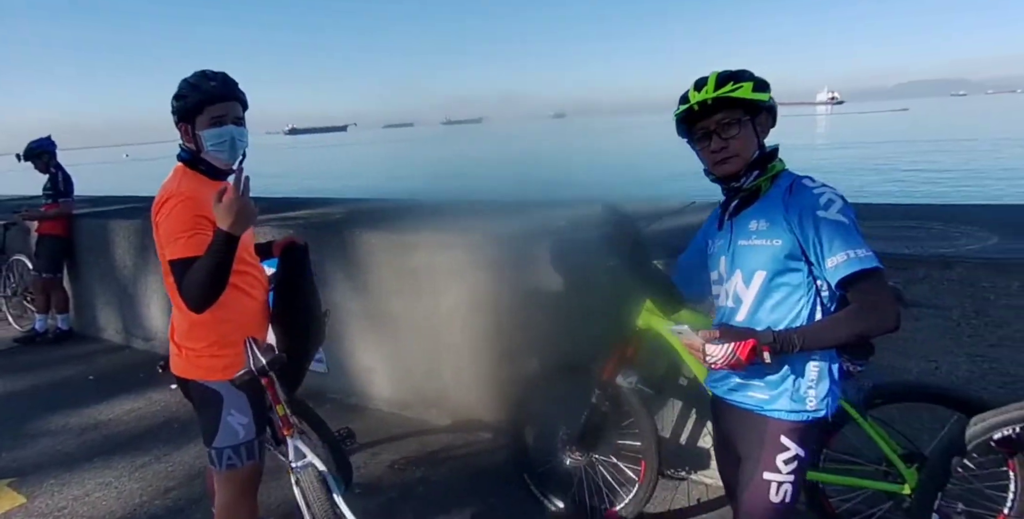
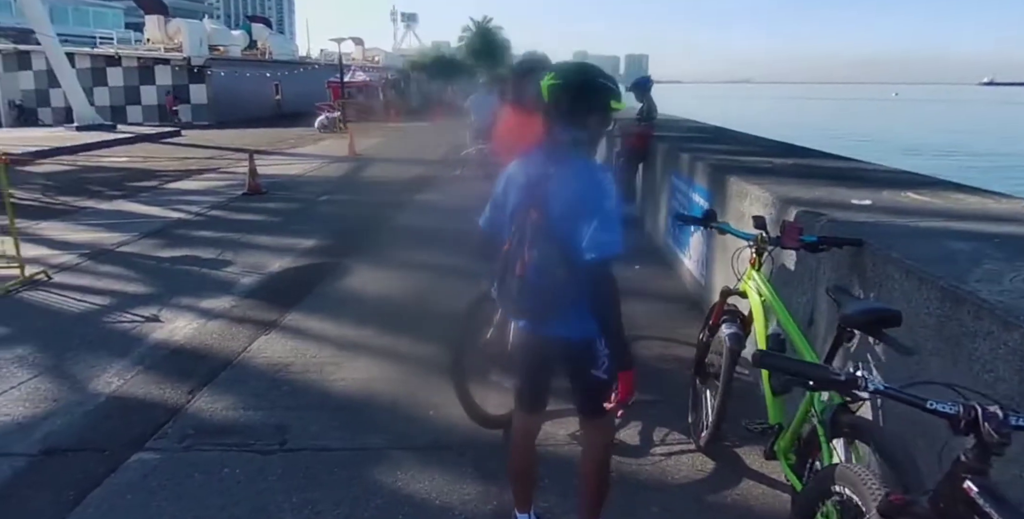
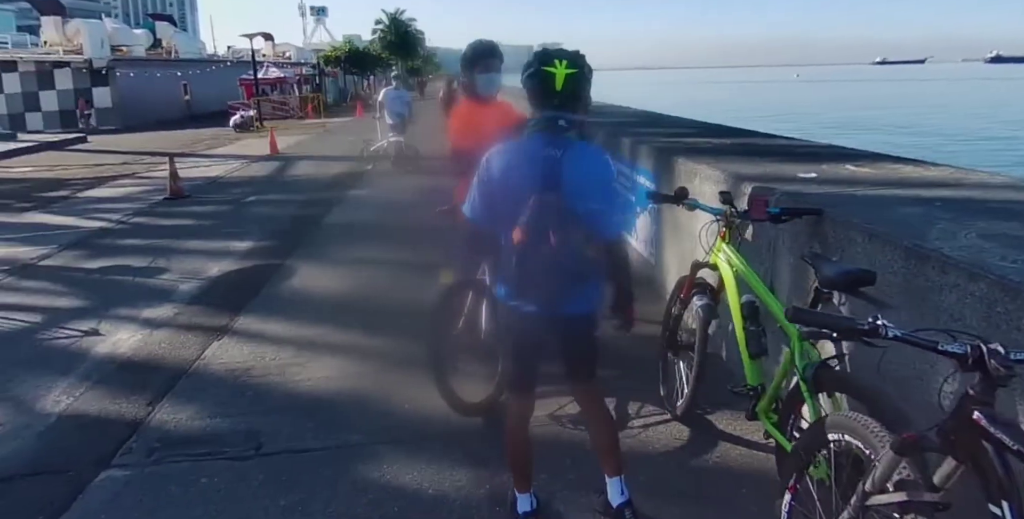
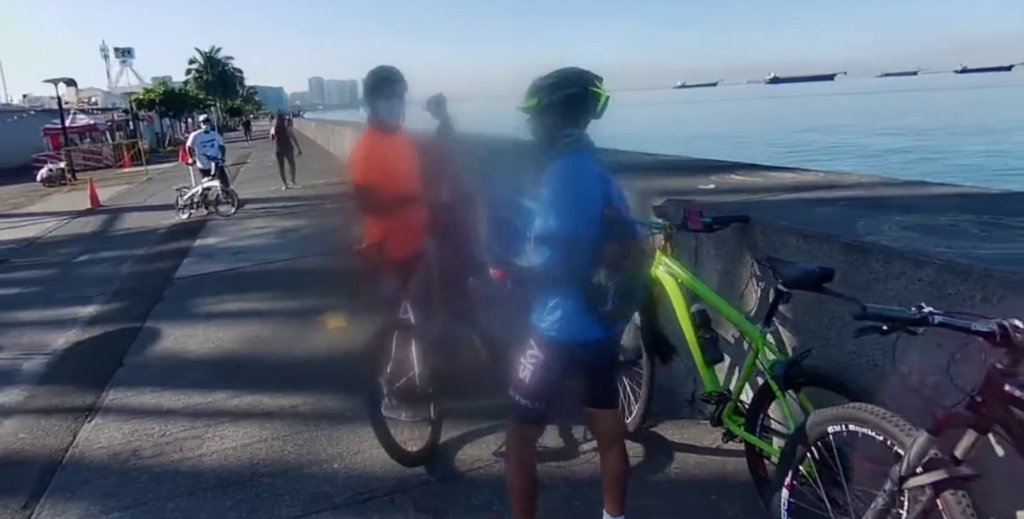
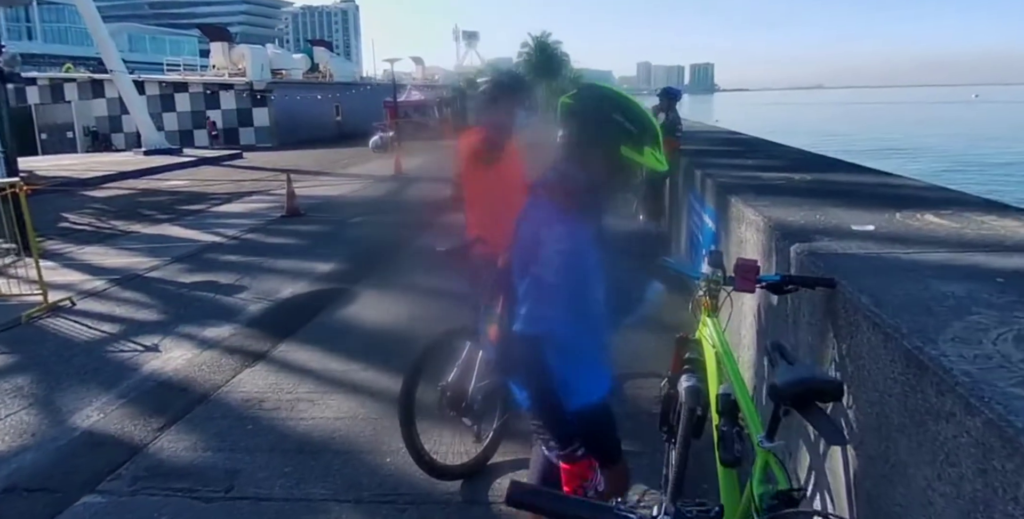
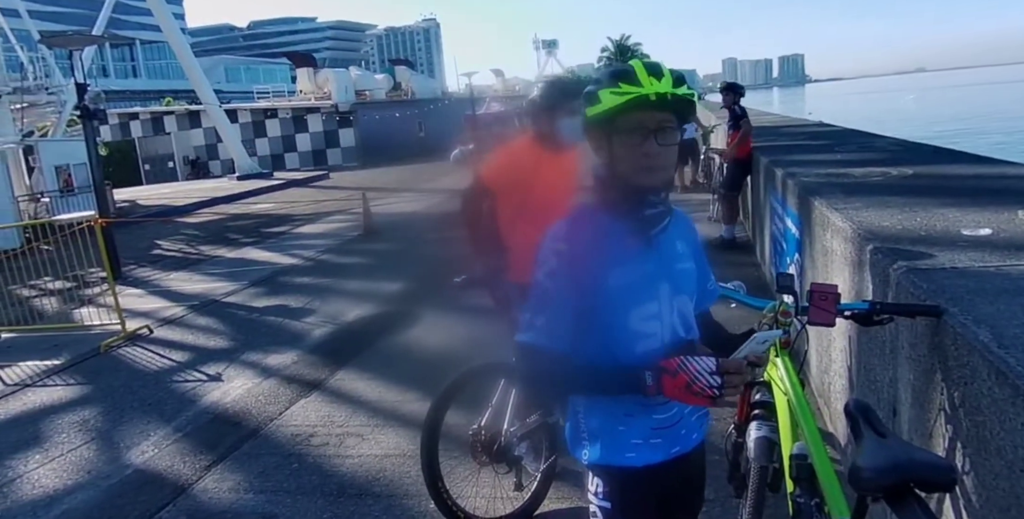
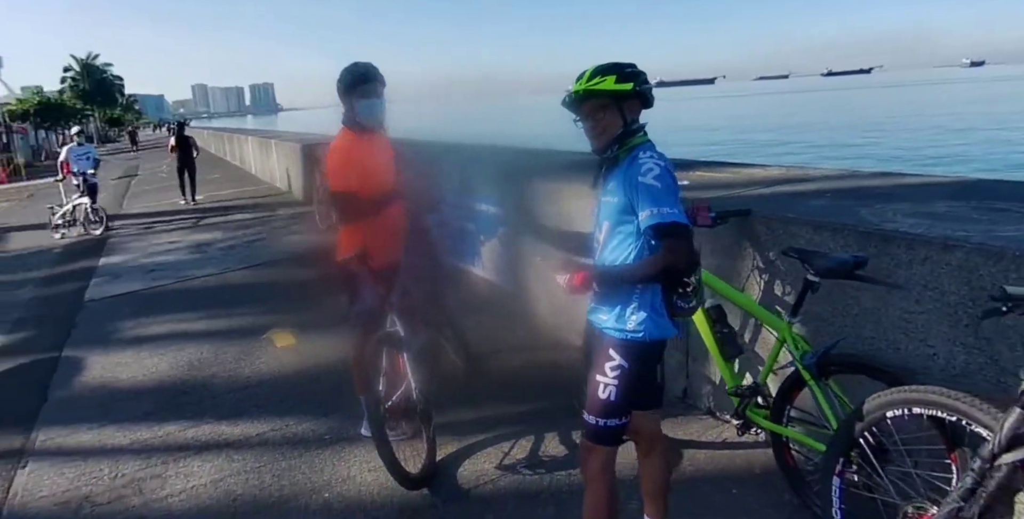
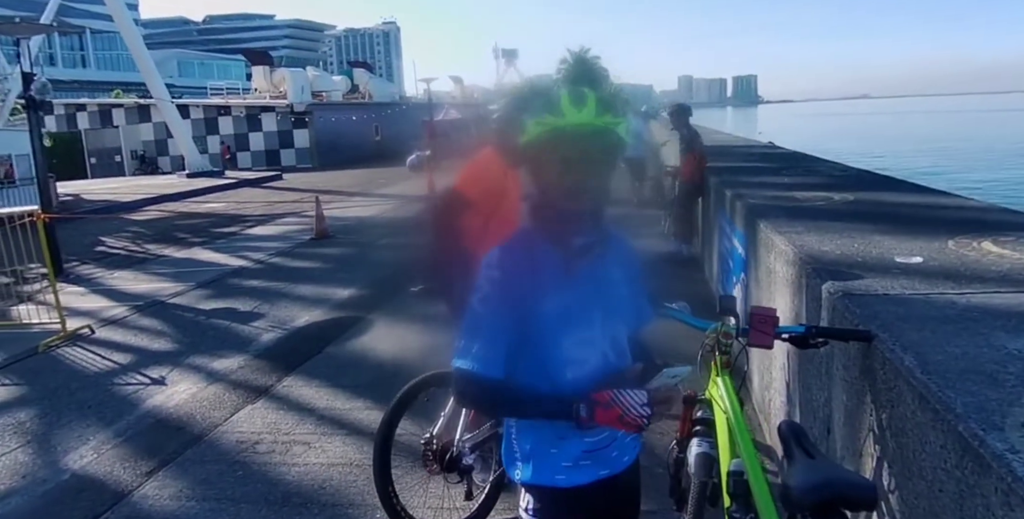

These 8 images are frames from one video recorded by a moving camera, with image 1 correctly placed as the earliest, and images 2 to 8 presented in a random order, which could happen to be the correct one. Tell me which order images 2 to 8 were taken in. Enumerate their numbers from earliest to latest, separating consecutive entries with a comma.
7, 4, 3, 2, 5, 8, 6
